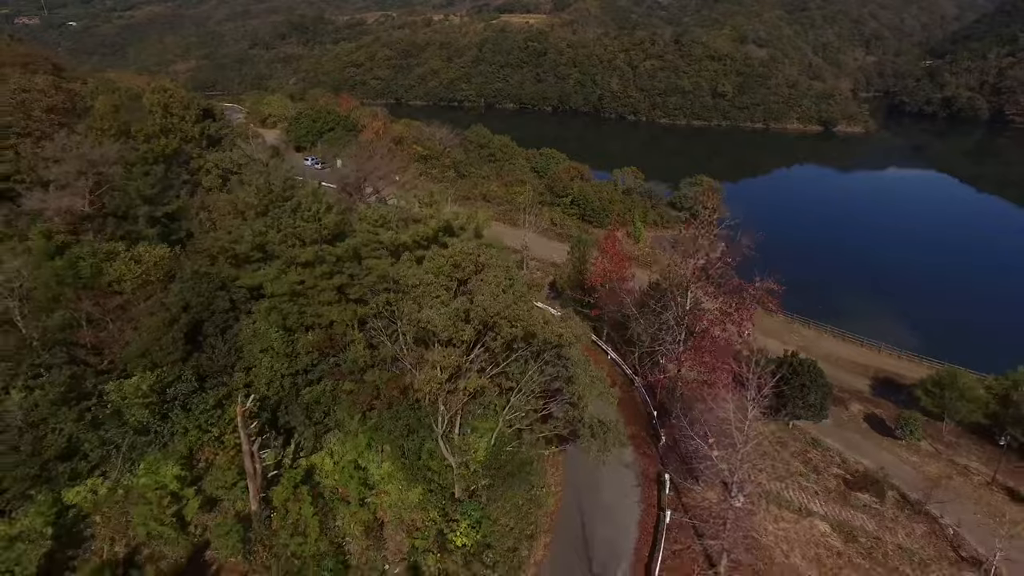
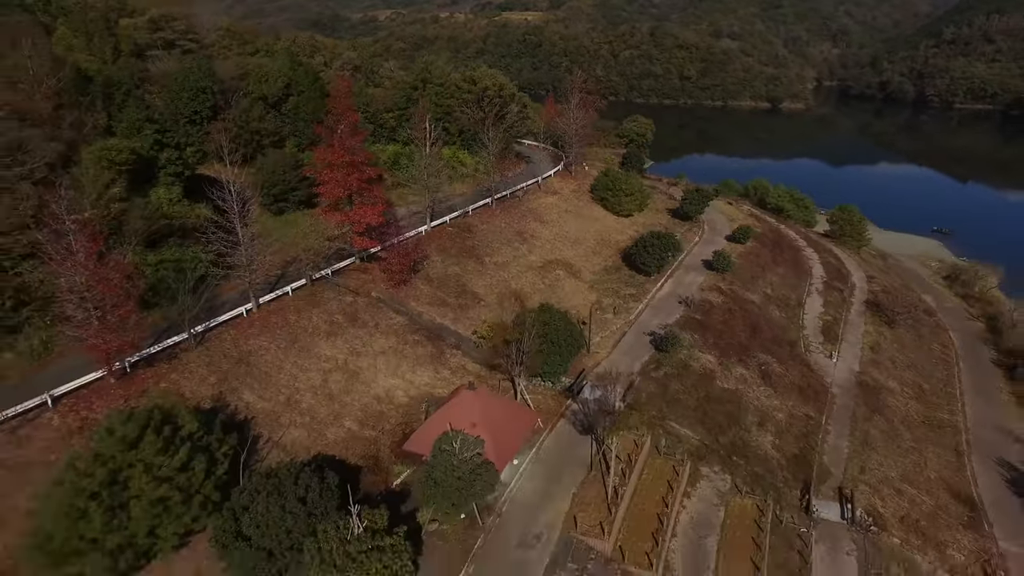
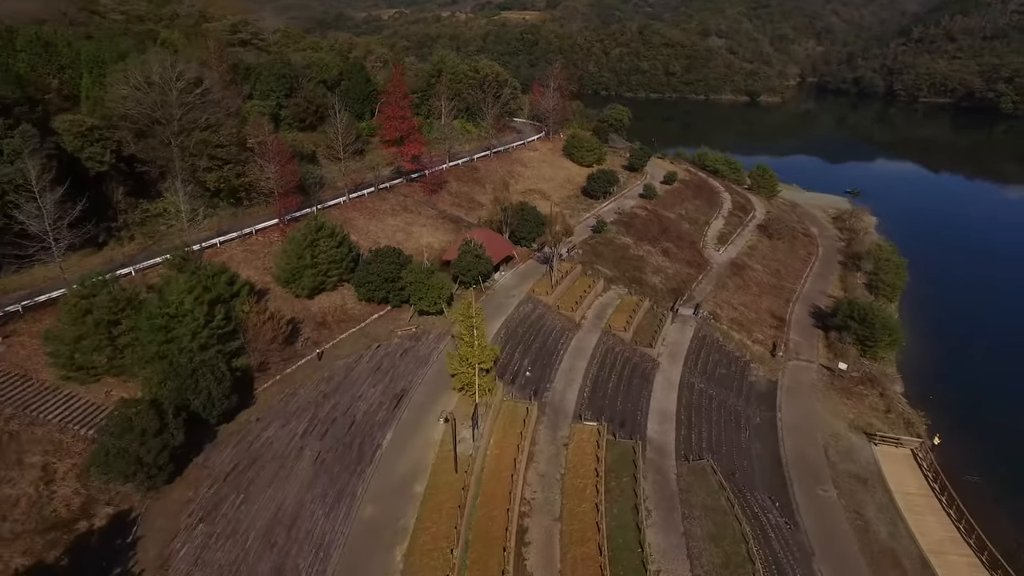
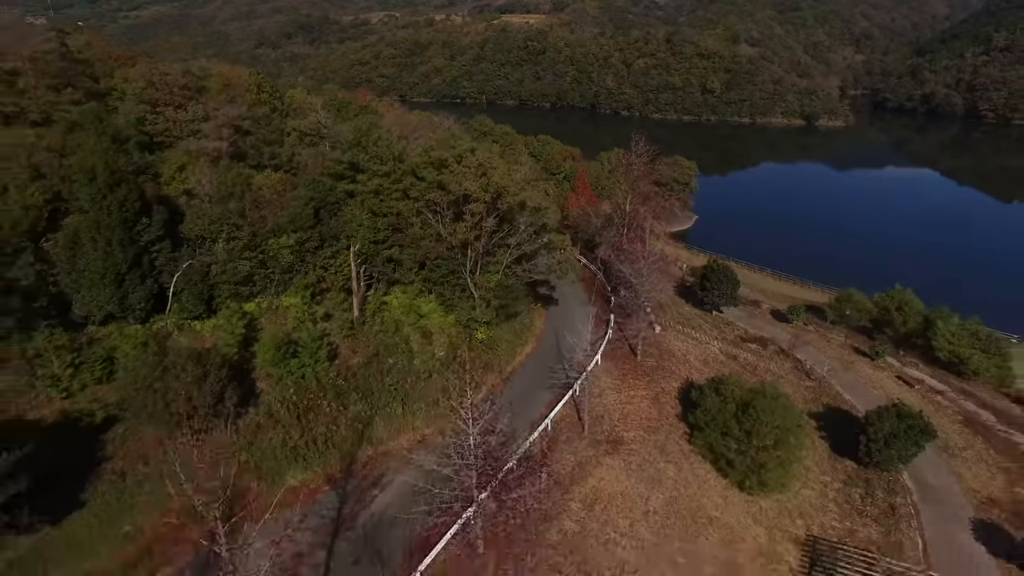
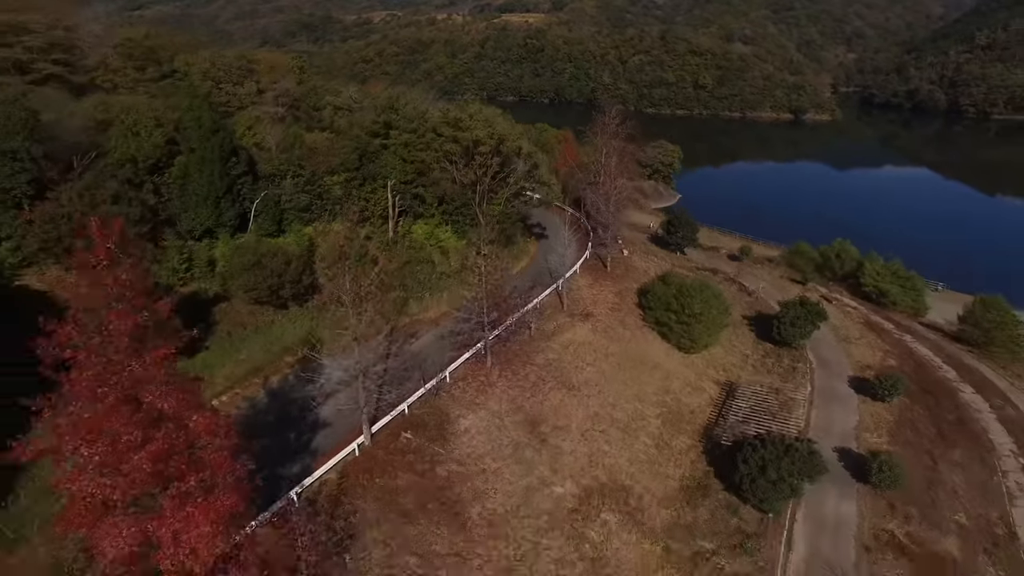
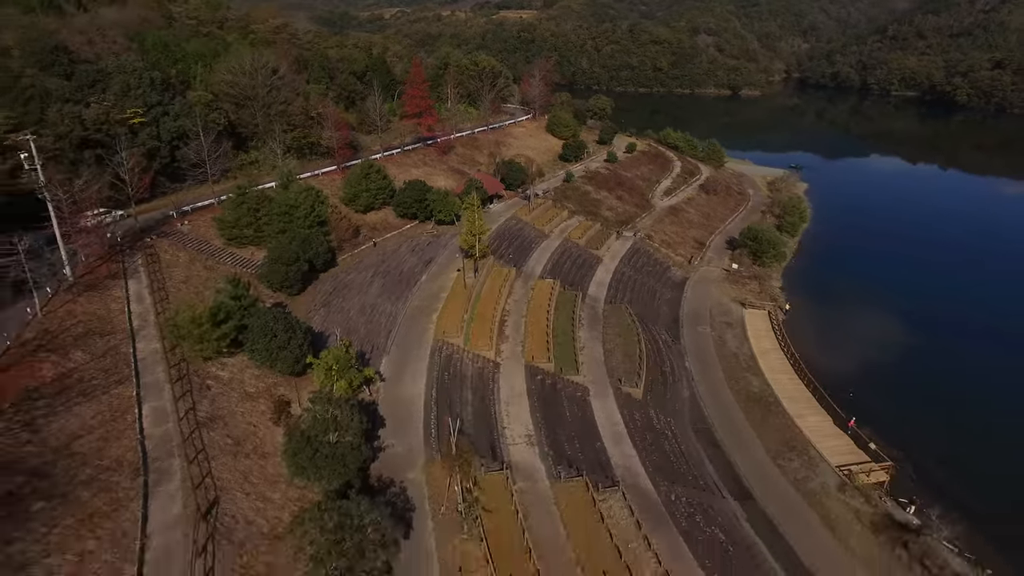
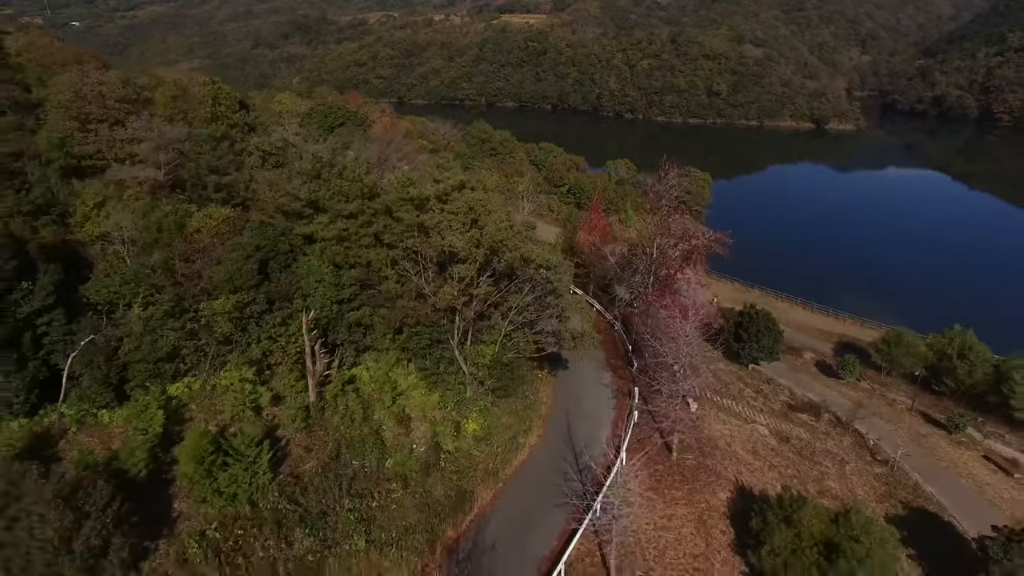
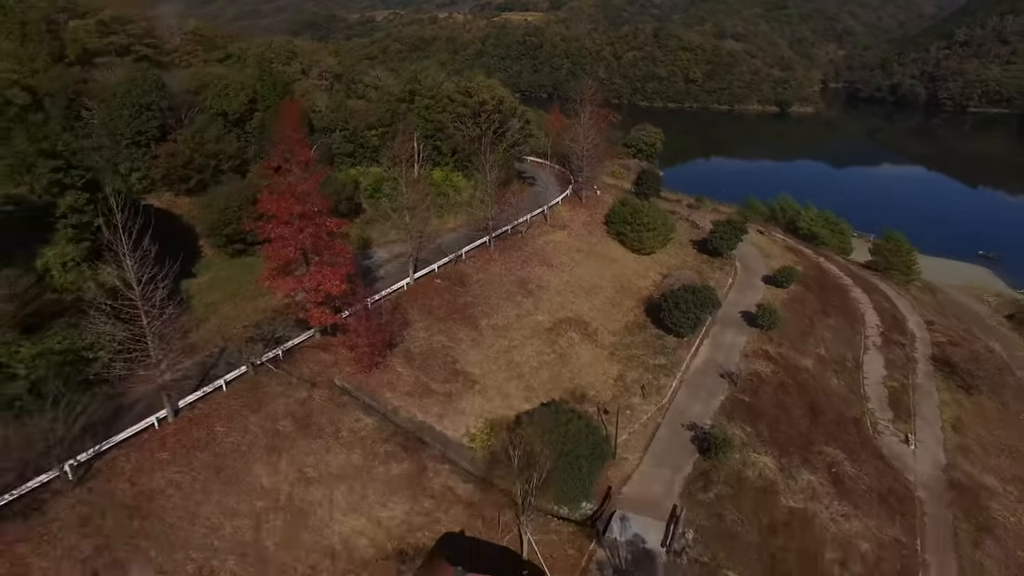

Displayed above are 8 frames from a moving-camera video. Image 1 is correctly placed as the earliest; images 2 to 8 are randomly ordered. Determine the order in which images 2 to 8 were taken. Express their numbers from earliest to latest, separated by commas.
7, 4, 5, 8, 2, 3, 6
